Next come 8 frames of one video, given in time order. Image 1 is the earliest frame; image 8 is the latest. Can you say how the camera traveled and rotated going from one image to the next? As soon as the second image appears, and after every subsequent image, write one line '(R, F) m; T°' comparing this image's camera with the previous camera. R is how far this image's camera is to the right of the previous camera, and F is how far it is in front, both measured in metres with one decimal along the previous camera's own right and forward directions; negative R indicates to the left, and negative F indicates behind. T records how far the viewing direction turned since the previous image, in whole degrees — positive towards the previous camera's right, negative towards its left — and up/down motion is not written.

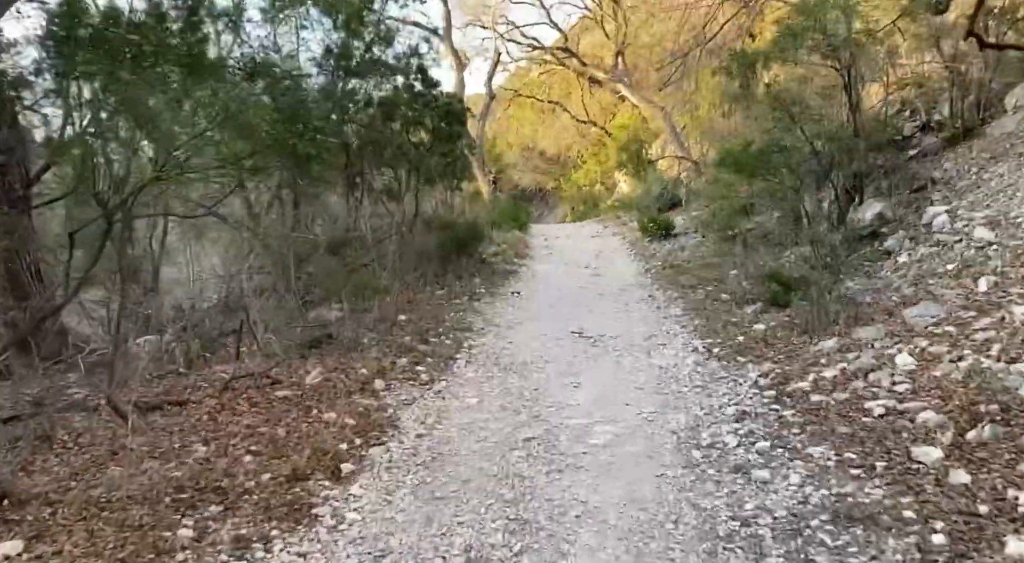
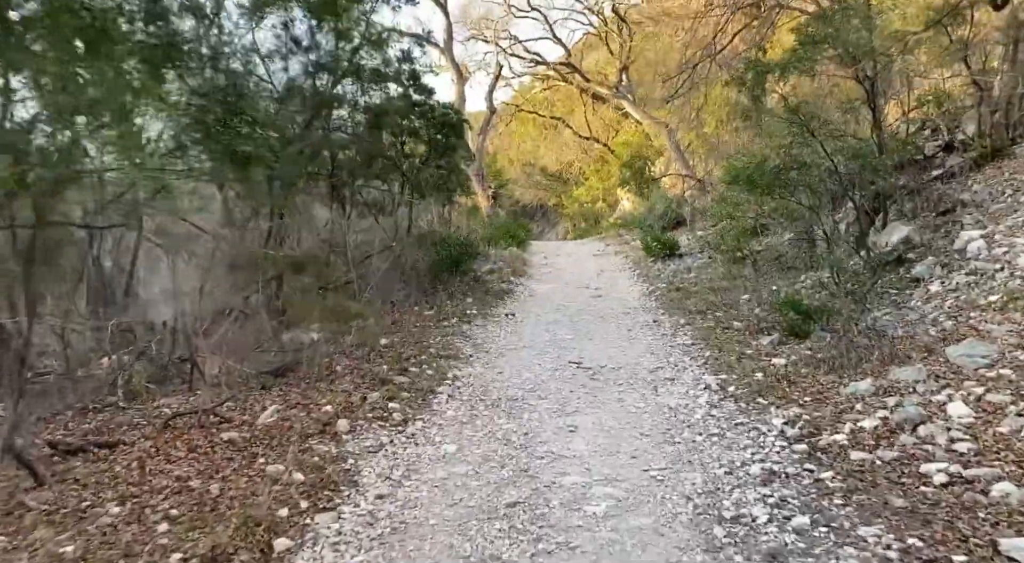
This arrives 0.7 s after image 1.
(+0.1, +0.7) m; 0°
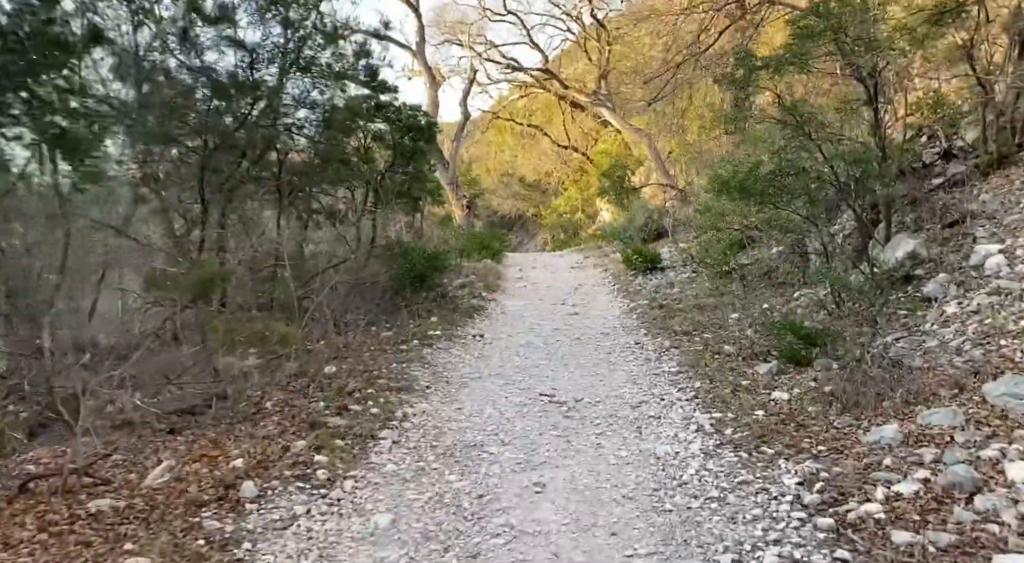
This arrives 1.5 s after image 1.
(+0.1, +0.9) m; +1°
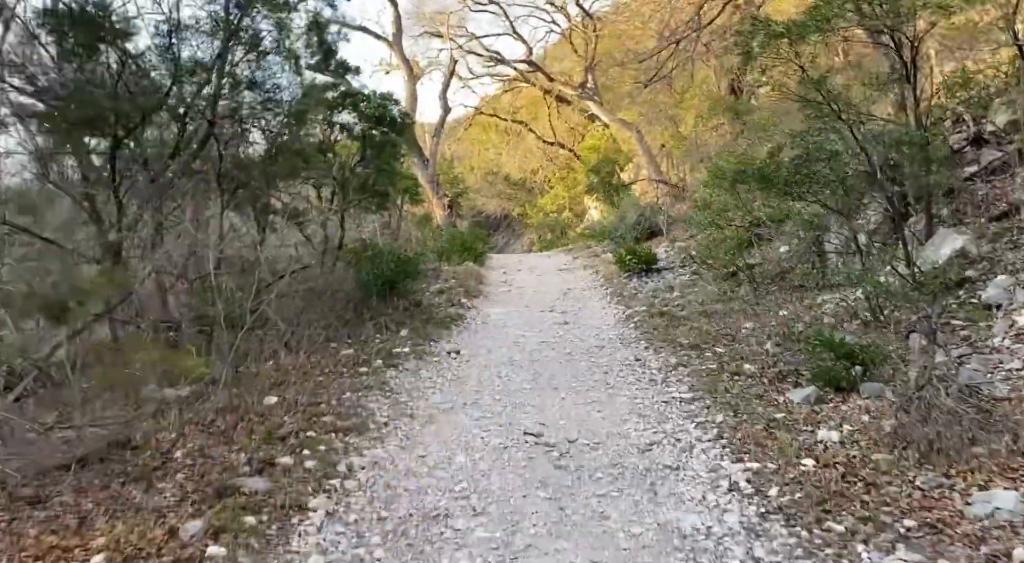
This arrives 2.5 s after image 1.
(+0.1, +1.2) m; +1°
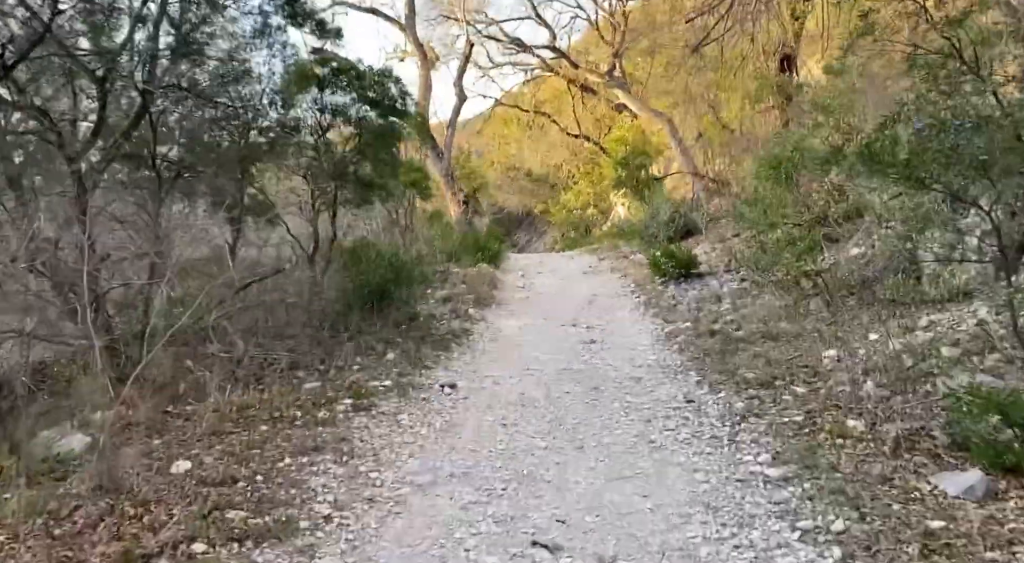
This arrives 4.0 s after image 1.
(+0.1, +1.7) m; -2°
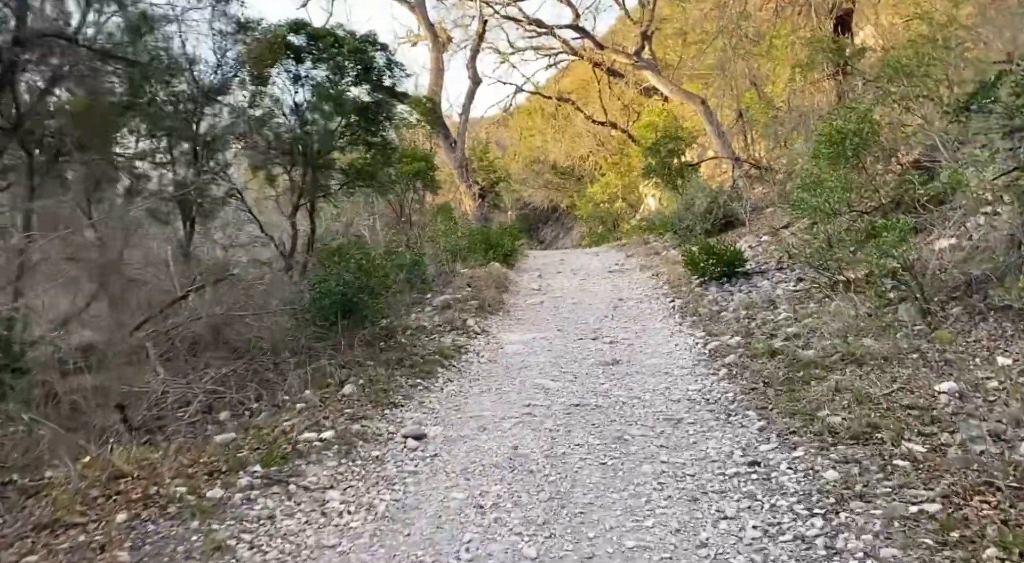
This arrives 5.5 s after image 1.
(+0.2, +1.6) m; -2°
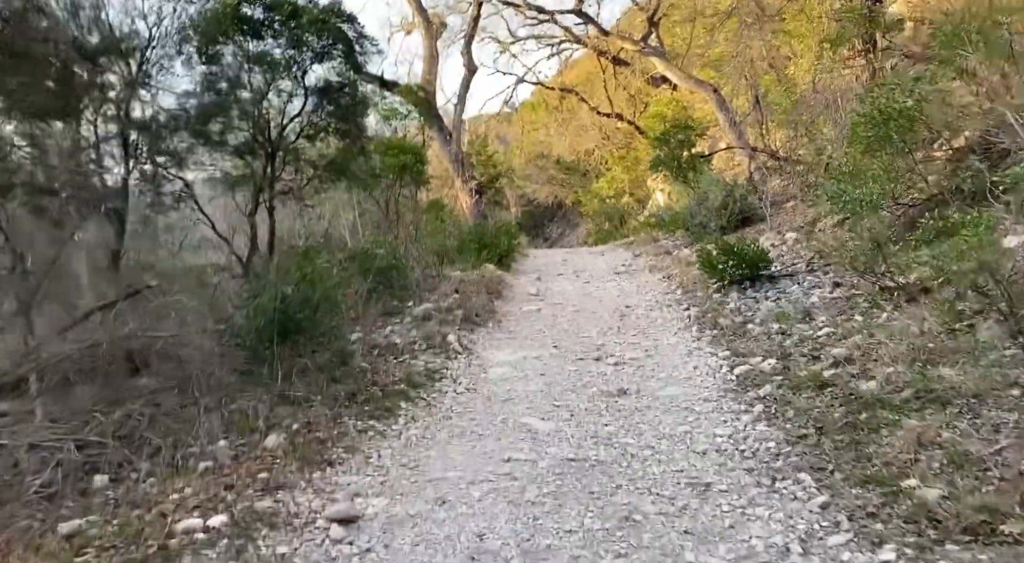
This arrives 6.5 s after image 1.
(+0.2, +1.2) m; -1°
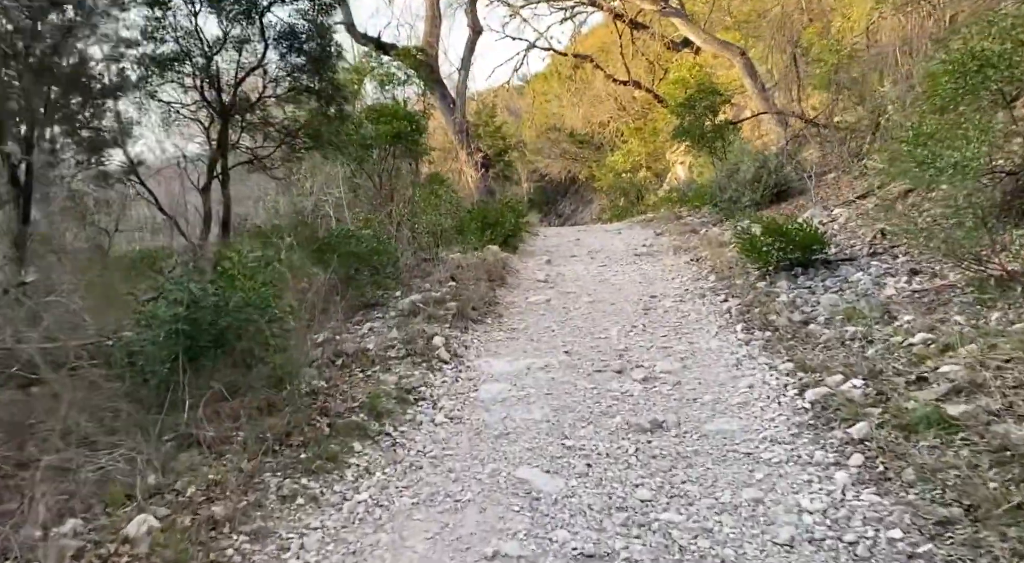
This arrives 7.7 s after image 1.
(+0.1, +1.3) m; -1°
